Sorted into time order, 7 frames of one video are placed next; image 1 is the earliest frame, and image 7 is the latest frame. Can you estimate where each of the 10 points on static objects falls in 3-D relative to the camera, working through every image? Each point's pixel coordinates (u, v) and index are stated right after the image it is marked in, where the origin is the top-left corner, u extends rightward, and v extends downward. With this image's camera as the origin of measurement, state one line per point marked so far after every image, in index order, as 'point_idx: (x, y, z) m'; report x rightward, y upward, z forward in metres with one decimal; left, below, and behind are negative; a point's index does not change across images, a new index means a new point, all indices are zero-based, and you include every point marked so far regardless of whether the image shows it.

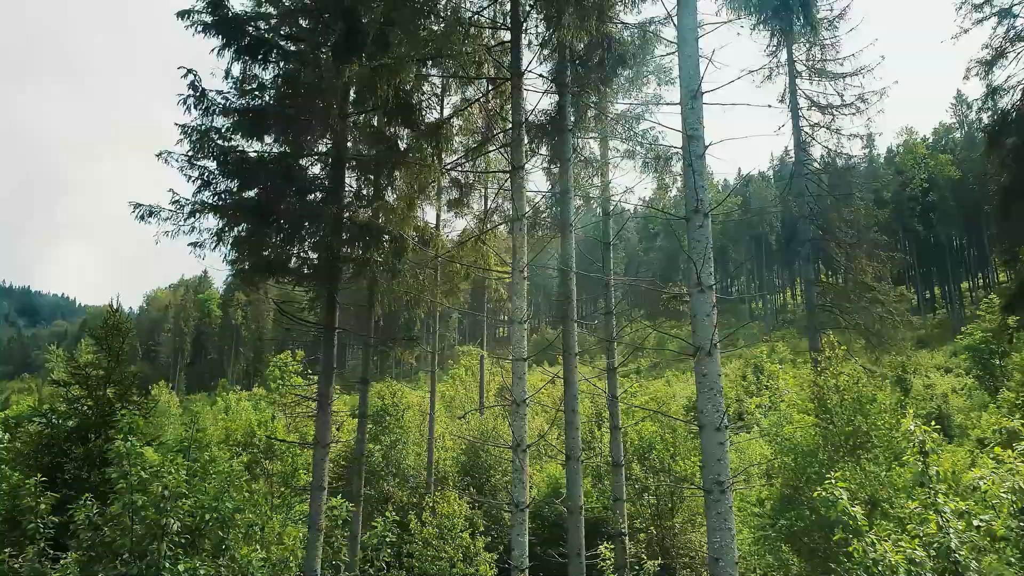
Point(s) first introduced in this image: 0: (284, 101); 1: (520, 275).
0: (-3.9, +3.2, +9.3) m
1: (+0.1, +0.2, +7.0) m
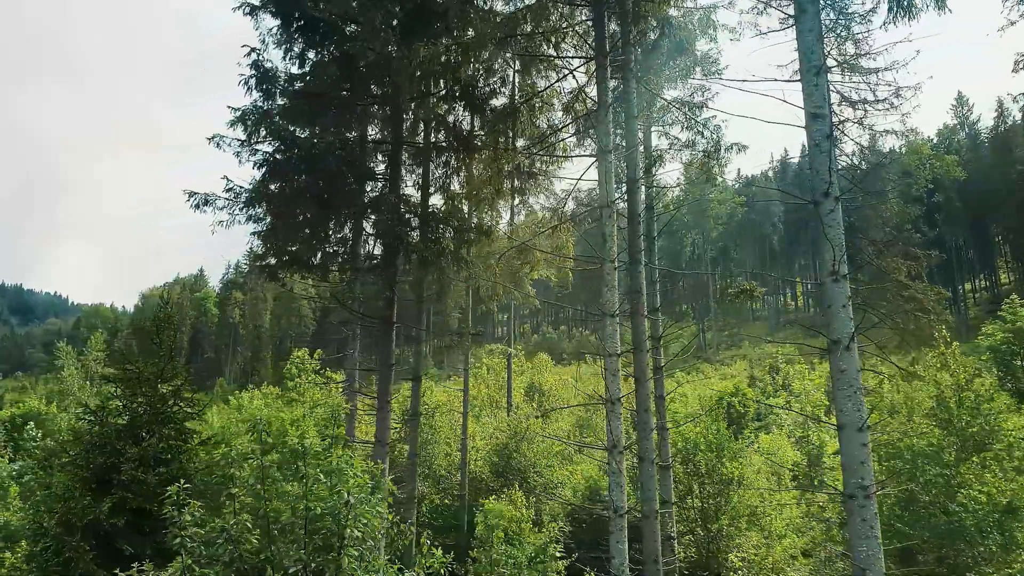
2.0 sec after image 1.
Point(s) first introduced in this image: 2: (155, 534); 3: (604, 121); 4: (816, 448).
0: (-2.8, +3.4, +8.9) m
1: (+1.2, +0.3, +6.6) m
2: (-4.7, -3.2, +7.2) m
3: (+1.2, +2.2, +7.2) m
4: (+10.8, -5.7, +19.5) m
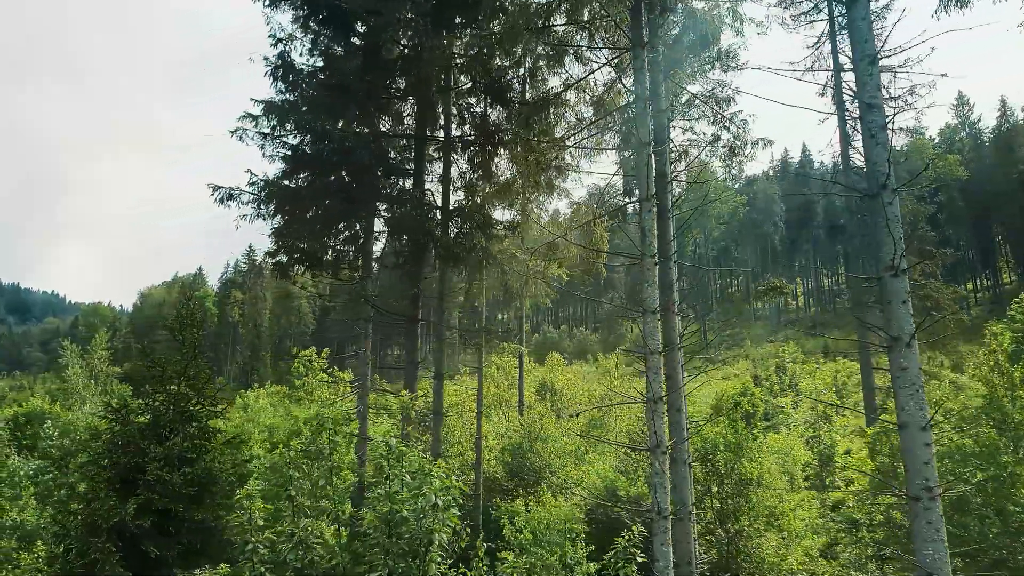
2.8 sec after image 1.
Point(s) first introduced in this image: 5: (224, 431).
0: (-2.4, +3.4, +8.7) m
1: (+1.6, +0.3, +6.5) m
2: (-4.2, -3.2, +7.0) m
3: (+1.7, +2.2, +7.0) m
4: (+11.2, -5.6, +19.4) m
5: (-4.2, -2.1, +8.1) m
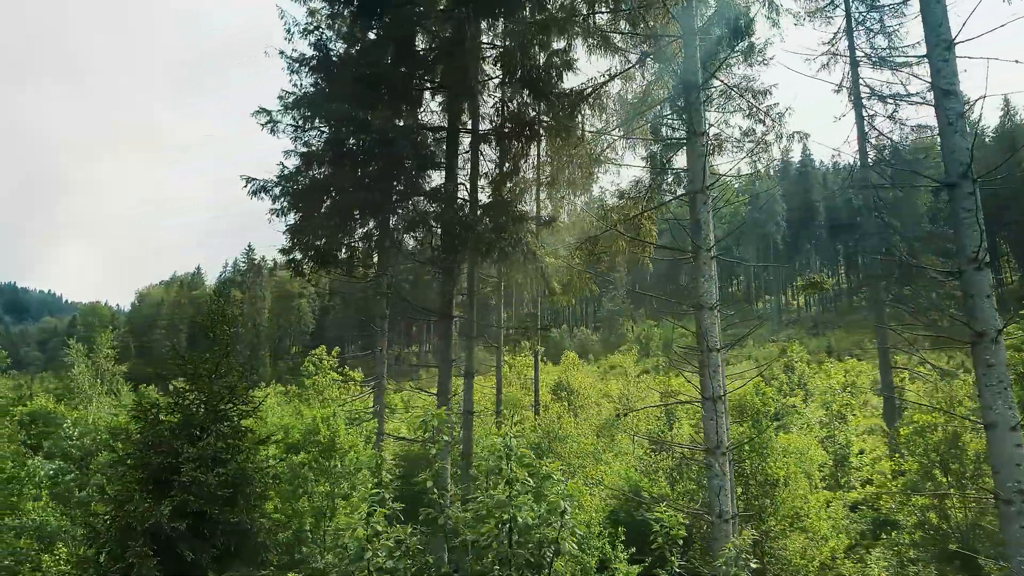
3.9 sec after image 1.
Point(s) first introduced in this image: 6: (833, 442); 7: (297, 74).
0: (-1.8, +3.5, +8.5) m
1: (+2.2, +0.4, +6.3) m
2: (-3.7, -3.1, +6.8) m
3: (+2.2, +2.3, +6.8) m
4: (+11.7, -5.6, +19.2) m
5: (-3.7, -2.0, +7.9) m
6: (+11.7, -5.6, +19.8) m
7: (-6.4, +6.3, +16.3) m
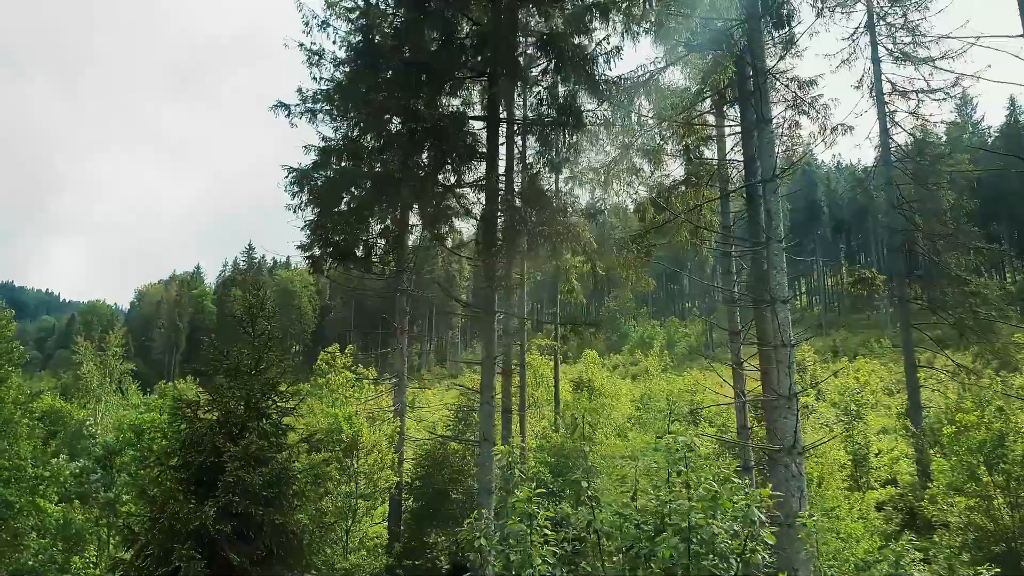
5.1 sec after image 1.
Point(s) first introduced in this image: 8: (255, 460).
0: (-1.2, +3.6, +8.3) m
1: (+2.9, +0.5, +6.0) m
2: (-3.0, -3.0, +6.6) m
3: (+2.9, +2.4, +6.5) m
4: (+12.4, -5.5, +18.9) m
5: (-3.0, -2.0, +7.6) m
6: (+12.4, -5.5, +19.6) m
7: (-5.7, +6.5, +16.0) m
8: (-3.2, -2.2, +6.9) m
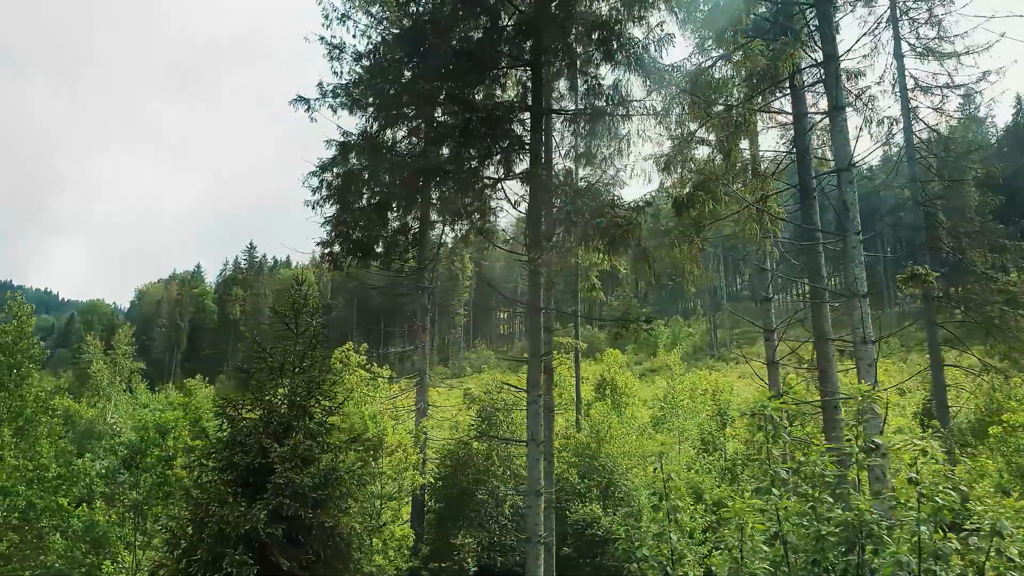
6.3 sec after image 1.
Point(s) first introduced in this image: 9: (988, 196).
0: (-0.5, +3.6, +8.0) m
1: (+3.6, +0.5, +5.8) m
2: (-2.3, -3.0, +6.3) m
3: (+3.6, +2.4, +6.3) m
4: (+13.1, -5.4, +18.7) m
5: (-2.3, -1.9, +7.4) m
6: (+13.1, -5.4, +19.3) m
7: (-5.0, +6.5, +15.8) m
8: (-2.6, -2.1, +6.6) m
9: (+16.9, +3.2, +19.3) m
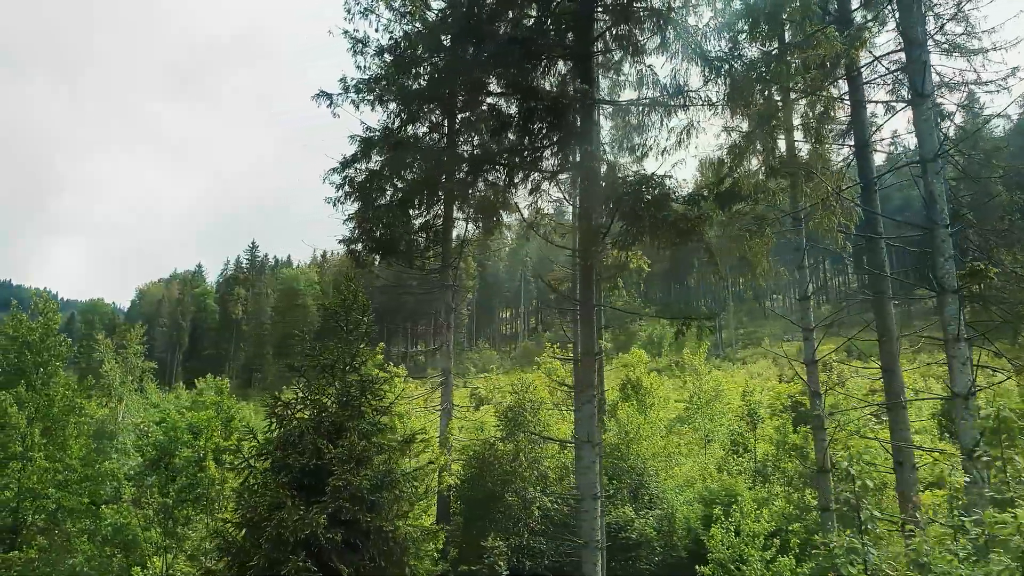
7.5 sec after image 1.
0: (+0.2, +3.7, +7.8) m
1: (+4.3, +0.6, +5.5) m
2: (-1.6, -2.9, +6.1) m
3: (+4.3, +2.5, +6.0) m
4: (+13.8, -5.4, +18.4) m
5: (-1.6, -1.8, +7.1) m
6: (+13.8, -5.4, +19.1) m
7: (-4.2, +6.6, +15.5) m
8: (-1.8, -2.0, +6.4) m
9: (+17.6, +3.3, +19.0) m
